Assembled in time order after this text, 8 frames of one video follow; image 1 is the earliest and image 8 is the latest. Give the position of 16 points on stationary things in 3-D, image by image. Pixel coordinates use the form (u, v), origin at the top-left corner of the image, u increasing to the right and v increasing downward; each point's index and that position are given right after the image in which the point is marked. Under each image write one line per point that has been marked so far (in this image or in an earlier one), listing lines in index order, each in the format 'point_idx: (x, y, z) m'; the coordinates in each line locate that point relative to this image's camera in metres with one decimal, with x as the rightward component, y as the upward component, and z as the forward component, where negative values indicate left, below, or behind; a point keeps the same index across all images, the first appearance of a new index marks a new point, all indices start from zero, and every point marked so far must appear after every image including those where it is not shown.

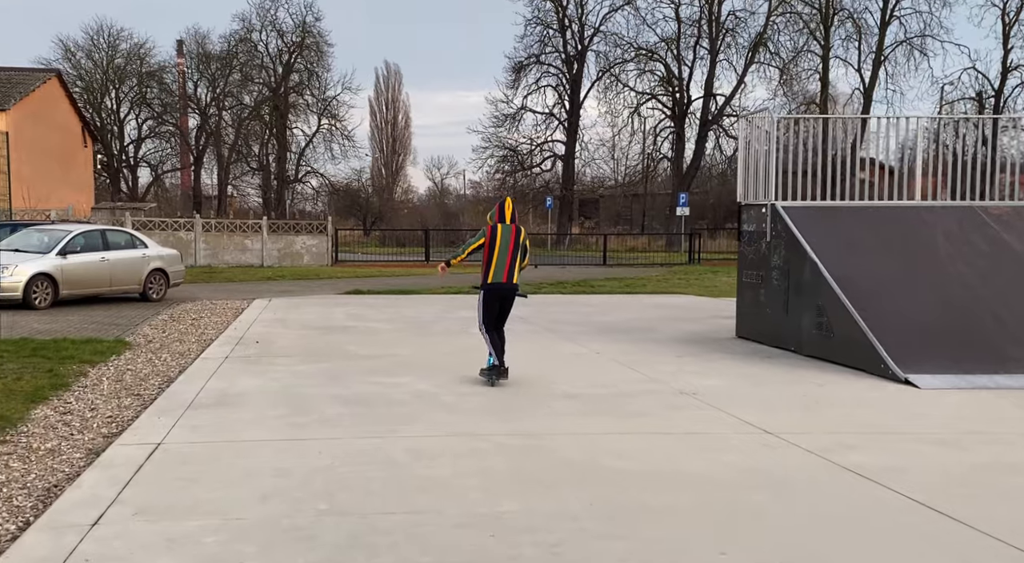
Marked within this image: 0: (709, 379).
0: (+1.9, -0.9, +9.1) m
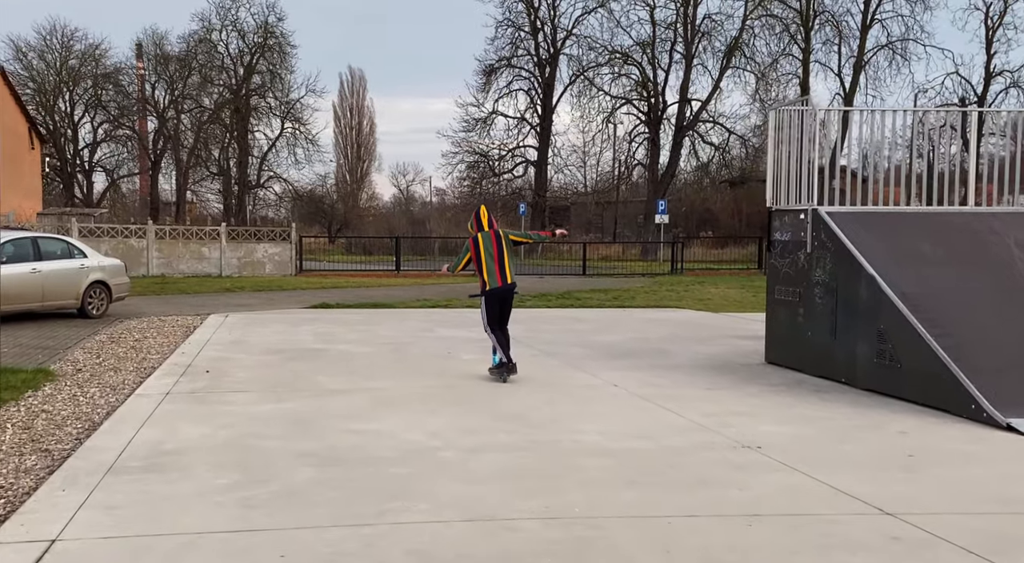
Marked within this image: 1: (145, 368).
0: (+1.9, -1.1, +7.4) m
1: (-4.1, -1.0, +10.6) m
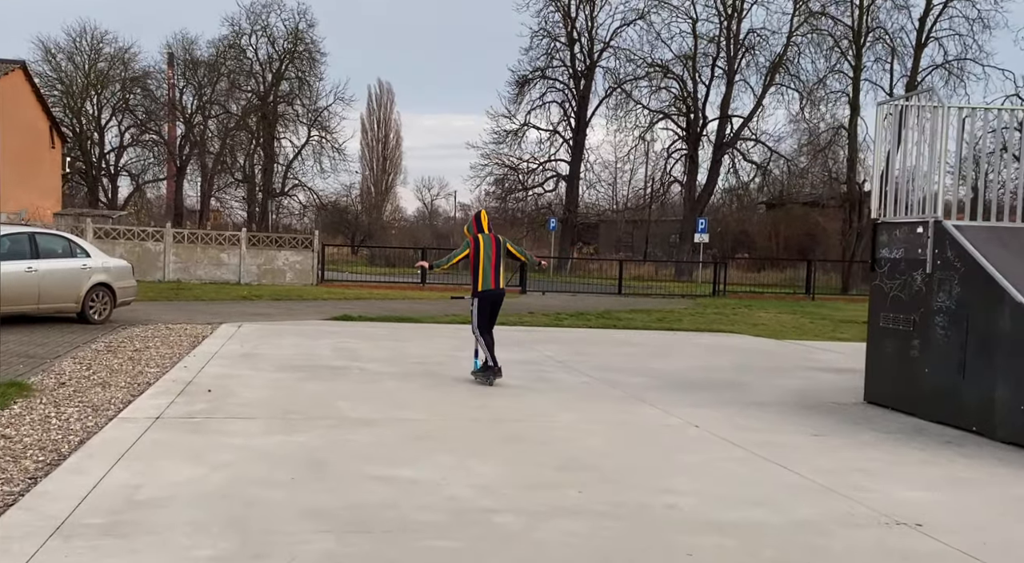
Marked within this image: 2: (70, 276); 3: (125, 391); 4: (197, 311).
0: (+2.4, -1.3, +5.8) m
1: (-3.6, -1.0, +9.2) m
2: (-6.6, +0.1, +14.3) m
3: (-3.6, -1.0, +8.8) m
4: (-6.1, -0.5, +18.3) m
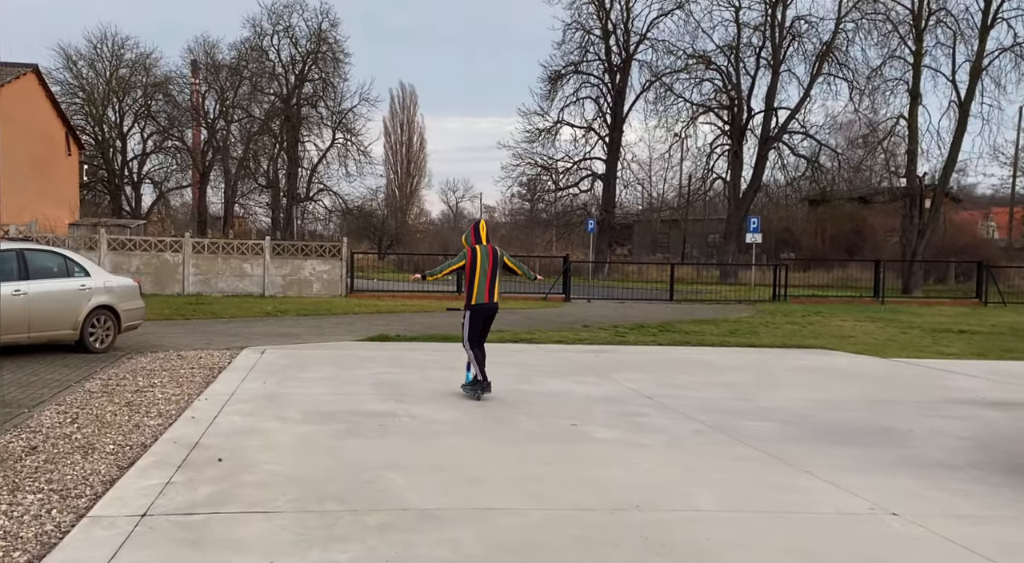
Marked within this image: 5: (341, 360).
0: (+3.0, -1.4, +3.6) m
1: (-2.8, -1.2, +7.1) m
2: (-5.7, -0.2, +12.3) m
3: (-2.8, -1.3, +6.7) m
4: (-5.1, -0.8, +16.3) m
5: (-2.2, -1.0, +12.5) m
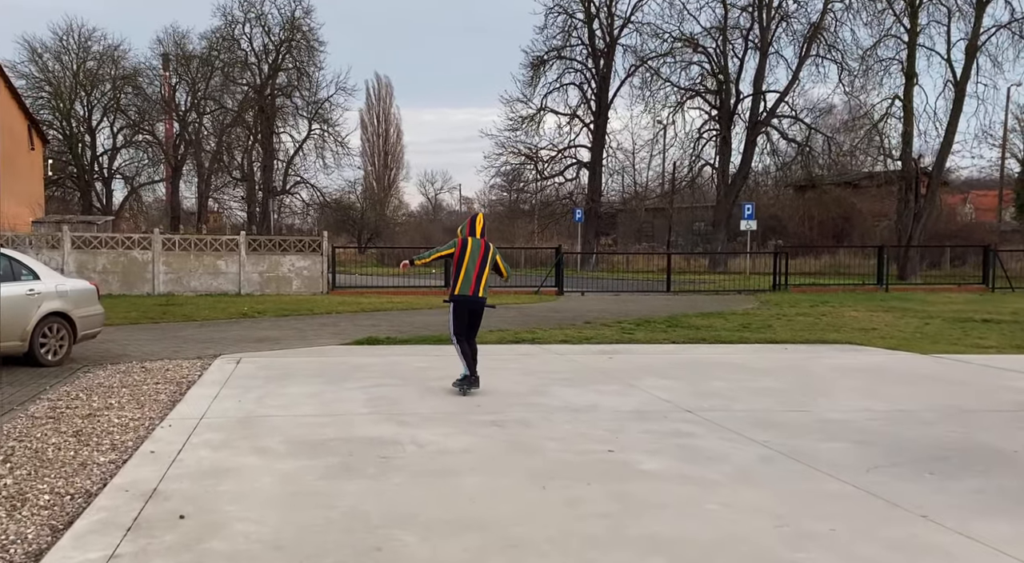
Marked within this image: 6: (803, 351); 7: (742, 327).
0: (+3.3, -1.4, +2.3) m
1: (-2.6, -1.3, +5.7) m
2: (-5.6, -0.3, +10.8) m
3: (-2.6, -1.3, +5.3) m
4: (-5.1, -0.8, +14.8) m
5: (-2.1, -1.0, +11.1) m
6: (+4.1, -1.0, +13.3) m
7: (+4.1, -0.8, +17.0) m
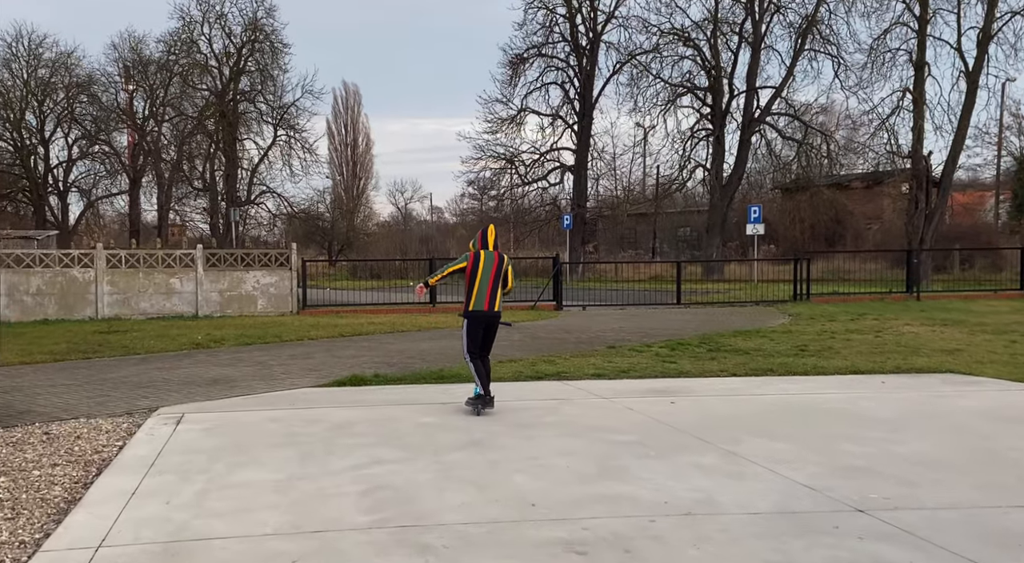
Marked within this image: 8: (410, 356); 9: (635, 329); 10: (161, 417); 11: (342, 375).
0: (+4.0, -1.5, -0.5) m
1: (-2.1, -1.5, +2.7) m
2: (-5.3, -0.6, +7.7) m
3: (-2.1, -1.5, +2.3) m
4: (-4.8, -1.2, +11.7) m
5: (-1.8, -1.3, +8.1) m
6: (+4.3, -1.1, +10.5) m
7: (+4.3, -1.0, +14.2) m
8: (-1.5, -1.1, +13.6) m
9: (+2.3, -0.9, +17.4) m
10: (-3.2, -1.3, +8.6) m
11: (-2.1, -1.1, +11.7) m
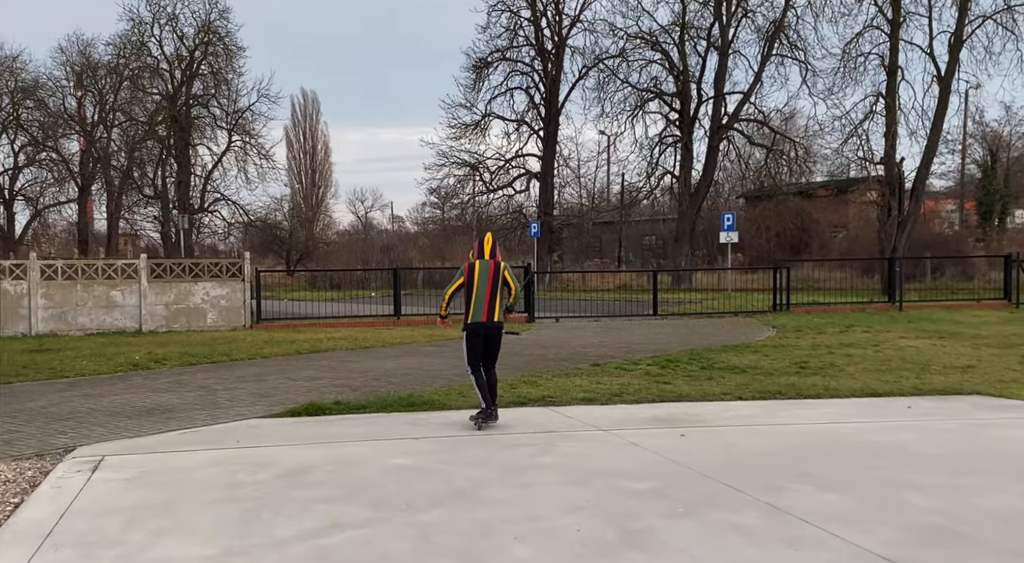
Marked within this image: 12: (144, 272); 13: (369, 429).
0: (+4.2, -1.5, -1.7) m
1: (-1.9, -1.6, +1.2) m
2: (-5.4, -0.7, +6.1) m
3: (-1.9, -1.6, +0.9) m
4: (-5.1, -1.4, +10.2) m
5: (-1.9, -1.4, +6.7) m
6: (+4.1, -1.3, +9.3) m
7: (+3.9, -1.2, +13.0) m
8: (-1.8, -1.2, +12.2) m
9: (+1.8, -1.1, +16.1) m
10: (-3.3, -1.4, +7.2) m
11: (-2.4, -1.3, +10.2) m
12: (-7.4, +0.2, +19.1) m
13: (-1.3, -1.4, +8.6) m
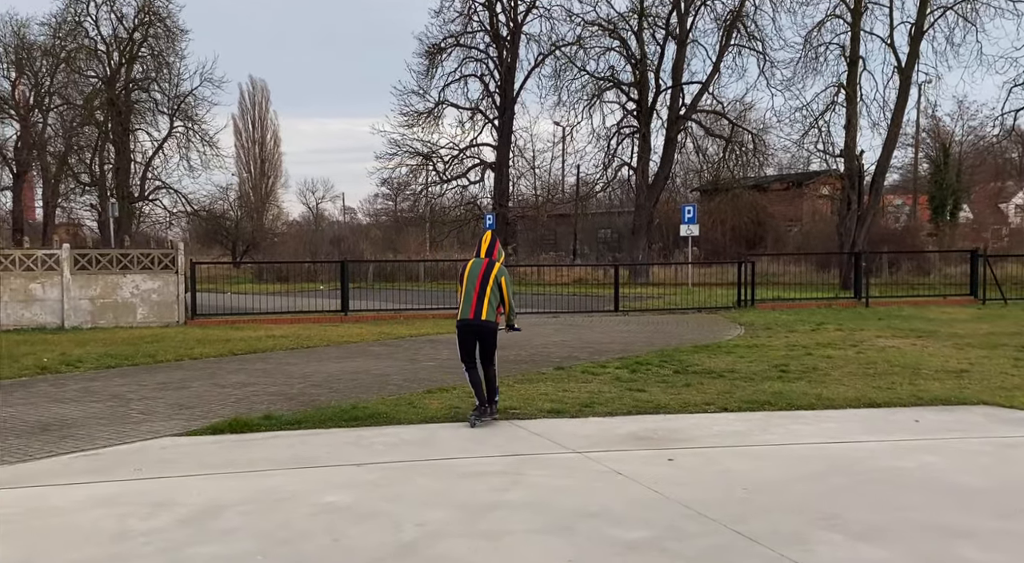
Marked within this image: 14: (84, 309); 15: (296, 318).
0: (+4.4, -1.6, -2.7) m
1: (-1.9, -1.6, -0.1) m
2: (-5.6, -0.7, +4.6) m
3: (-1.8, -1.6, -0.4) m
4: (-5.5, -1.3, +8.7) m
5: (-2.1, -1.4, +5.4) m
6: (+3.8, -1.2, +8.3) m
7: (+3.4, -1.1, +11.9) m
8: (-2.3, -1.2, +10.9) m
9: (+1.1, -1.0, +15.0) m
10: (-3.6, -1.4, +5.8) m
11: (-2.8, -1.3, +8.9) m
12: (-8.2, +0.3, +17.5) m
13: (-1.6, -1.3, +7.3) m
14: (-8.0, -0.5, +17.8) m
15: (-4.3, -0.8, +19.0) m
